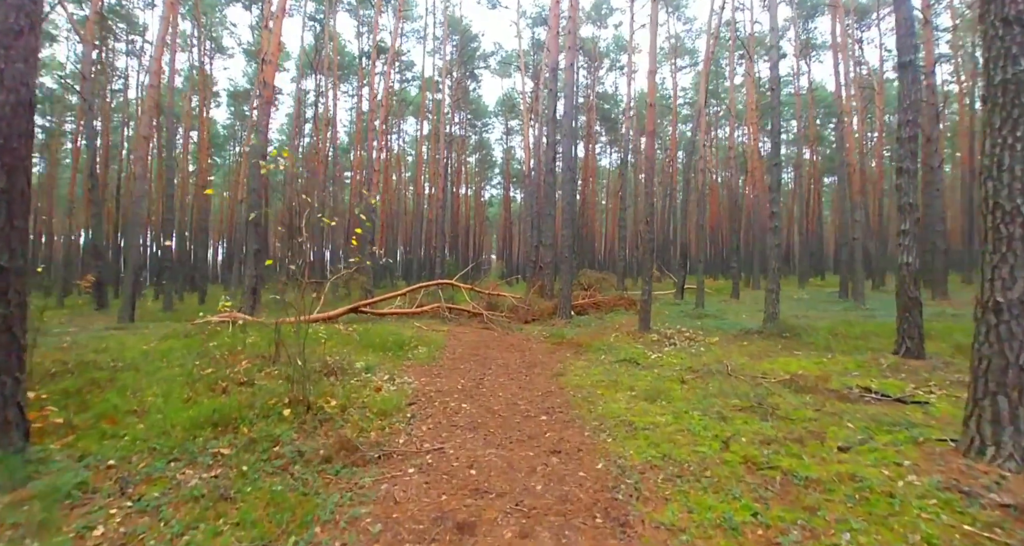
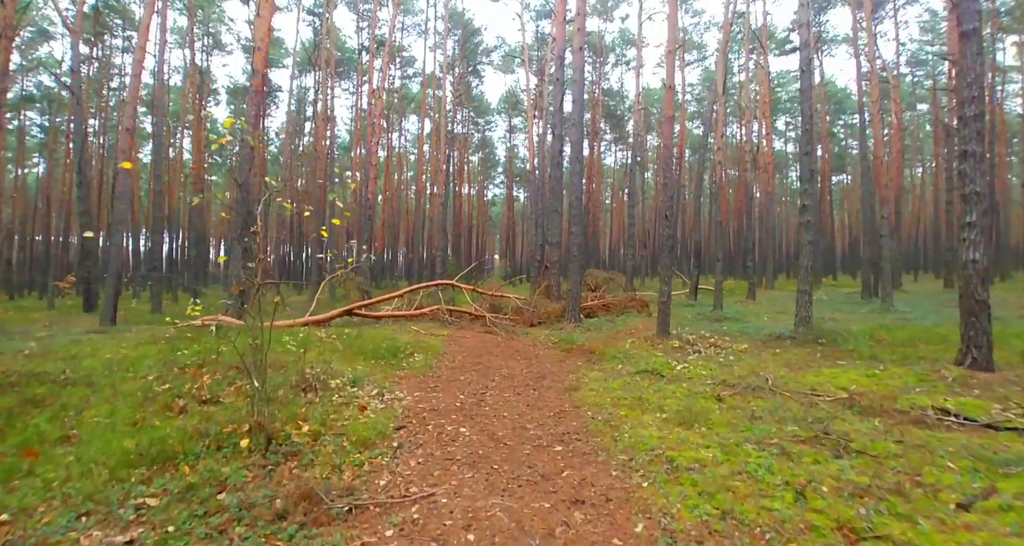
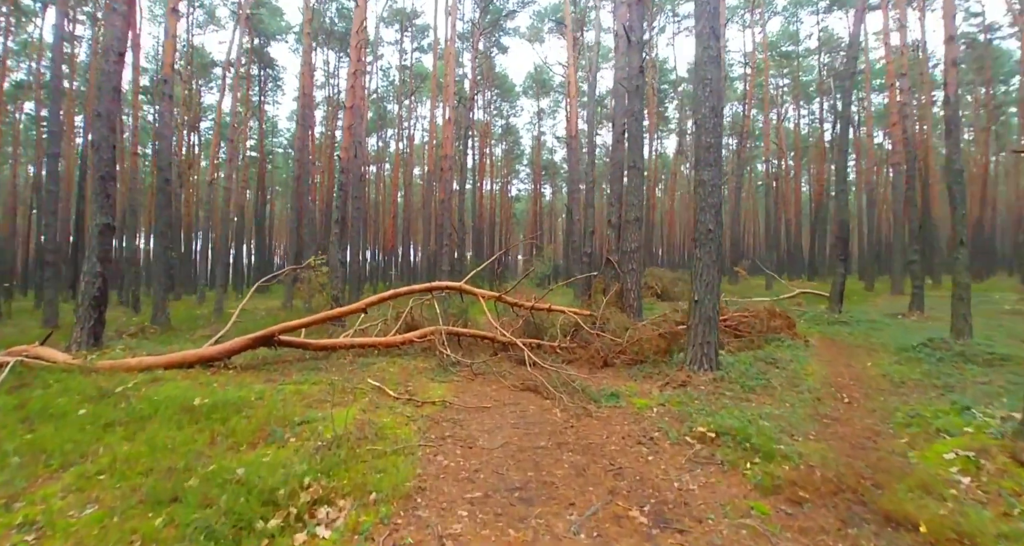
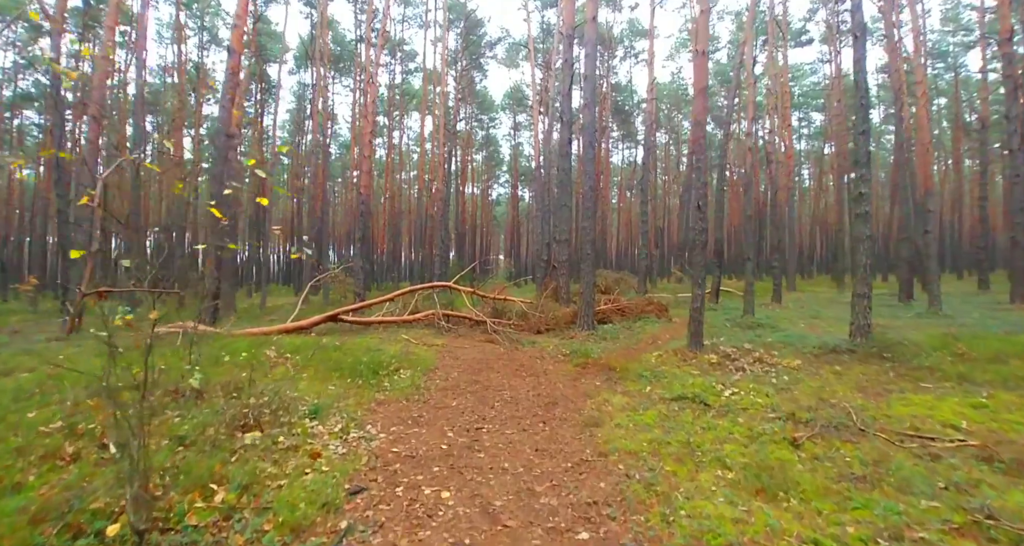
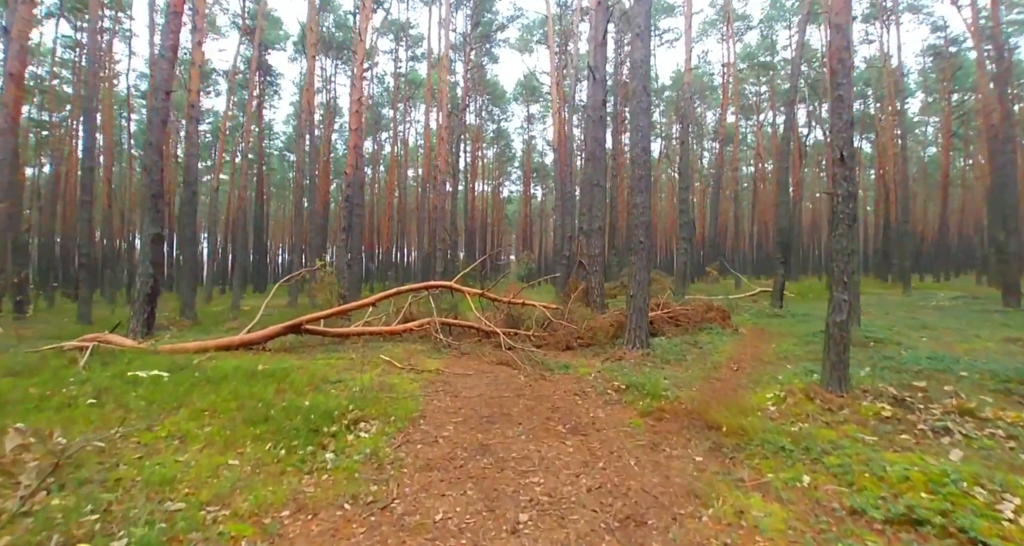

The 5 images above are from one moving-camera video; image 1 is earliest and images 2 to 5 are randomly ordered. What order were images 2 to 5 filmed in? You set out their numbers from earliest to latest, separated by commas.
2, 4, 5, 3
